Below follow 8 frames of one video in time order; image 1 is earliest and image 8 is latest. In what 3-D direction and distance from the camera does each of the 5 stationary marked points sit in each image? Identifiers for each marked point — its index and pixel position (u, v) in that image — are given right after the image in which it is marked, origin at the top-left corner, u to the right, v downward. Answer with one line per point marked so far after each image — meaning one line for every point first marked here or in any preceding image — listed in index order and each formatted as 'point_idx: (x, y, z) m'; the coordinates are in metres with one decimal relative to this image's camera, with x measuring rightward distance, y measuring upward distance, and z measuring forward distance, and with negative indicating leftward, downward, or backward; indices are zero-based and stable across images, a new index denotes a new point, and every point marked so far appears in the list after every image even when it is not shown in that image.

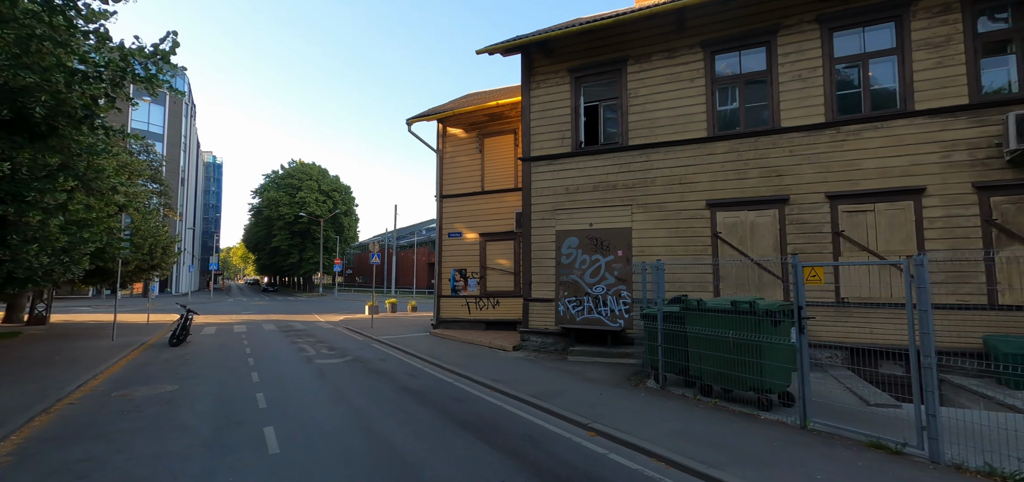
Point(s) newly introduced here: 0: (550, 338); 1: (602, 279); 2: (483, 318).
0: (+0.9, -2.4, +11.2) m
1: (+2.2, -0.9, +10.8) m
2: (-1.0, -2.7, +15.8) m
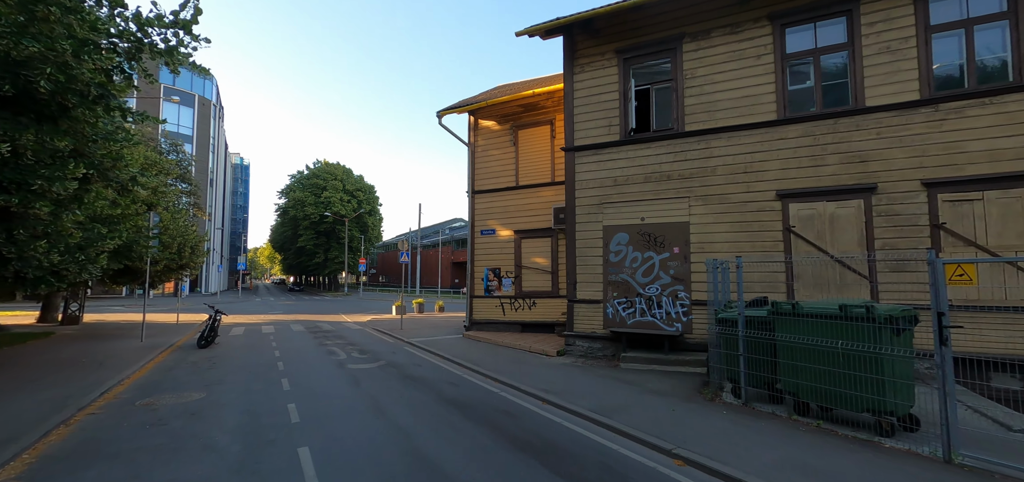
0: (+1.9, -2.4, +10.3) m
1: (+3.2, -0.8, +9.8) m
2: (+0.2, -2.6, +14.9) m
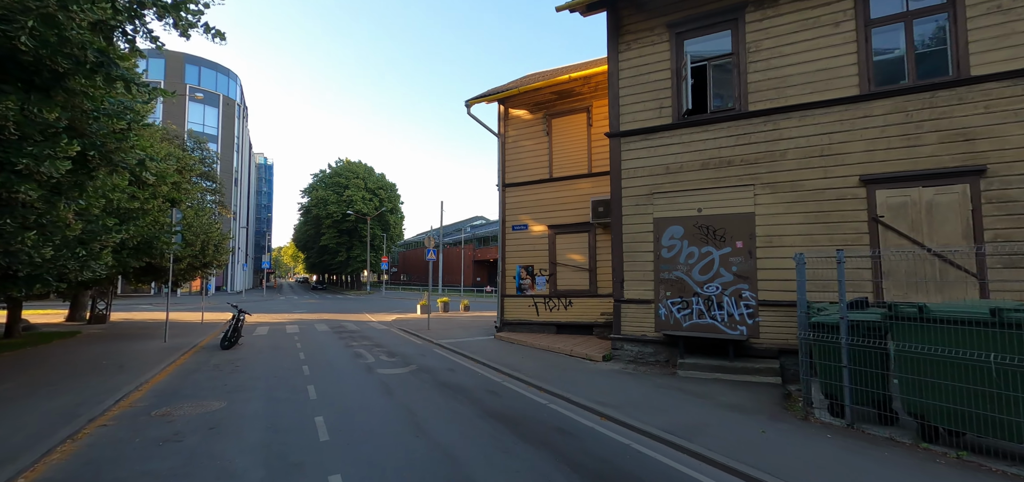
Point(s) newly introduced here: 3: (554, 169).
0: (+2.8, -2.2, +9.3) m
1: (+4.0, -0.7, +8.8) m
2: (+1.3, -2.5, +14.0) m
3: (+1.3, +2.3, +14.4) m
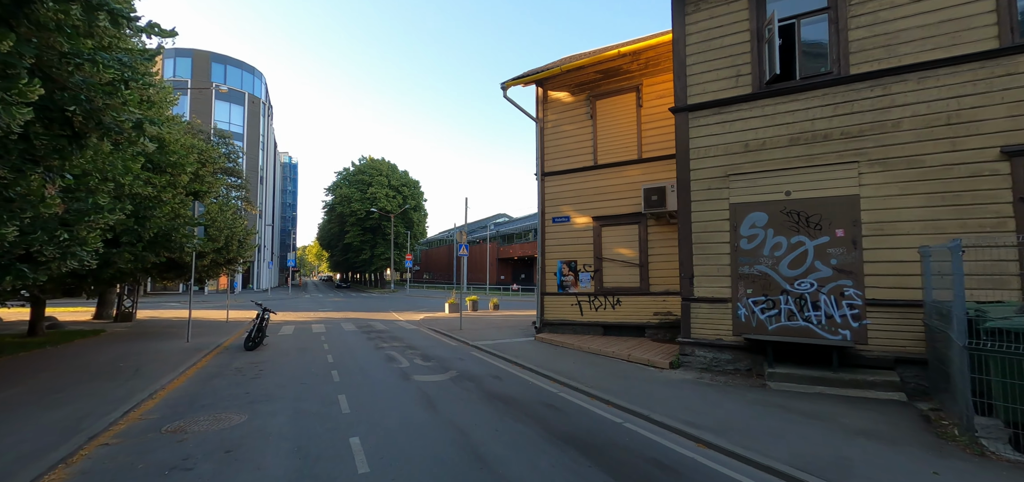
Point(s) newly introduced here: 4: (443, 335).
0: (+3.8, -2.0, +8.0) m
1: (+5.0, -0.5, +7.5) m
2: (+2.5, -2.3, +12.8) m
3: (+2.5, +2.5, +13.2) m
4: (-2.3, -3.2, +15.2) m
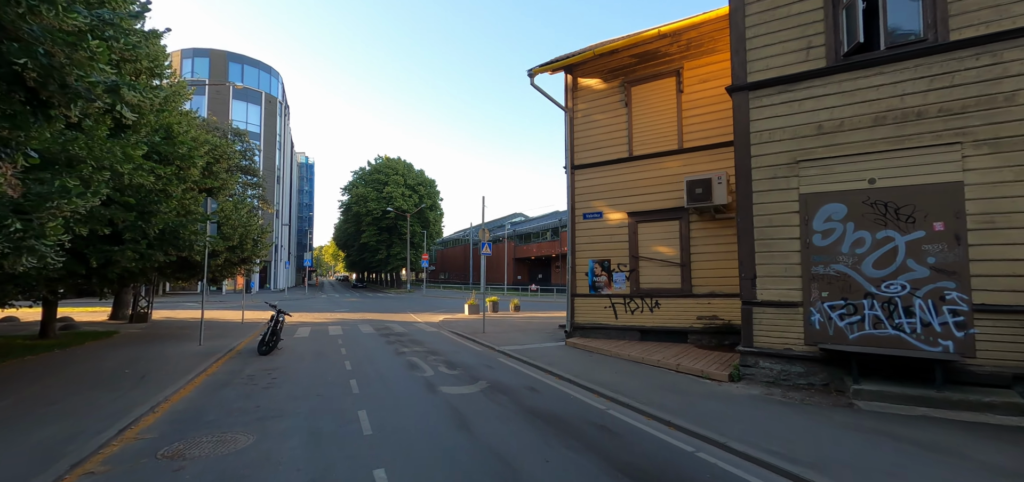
0: (+4.4, -2.0, +7.0) m
1: (+5.6, -0.4, +6.4) m
2: (+3.3, -2.2, +11.8) m
3: (+3.3, +2.6, +12.2) m
4: (-1.5, -3.1, +14.3) m
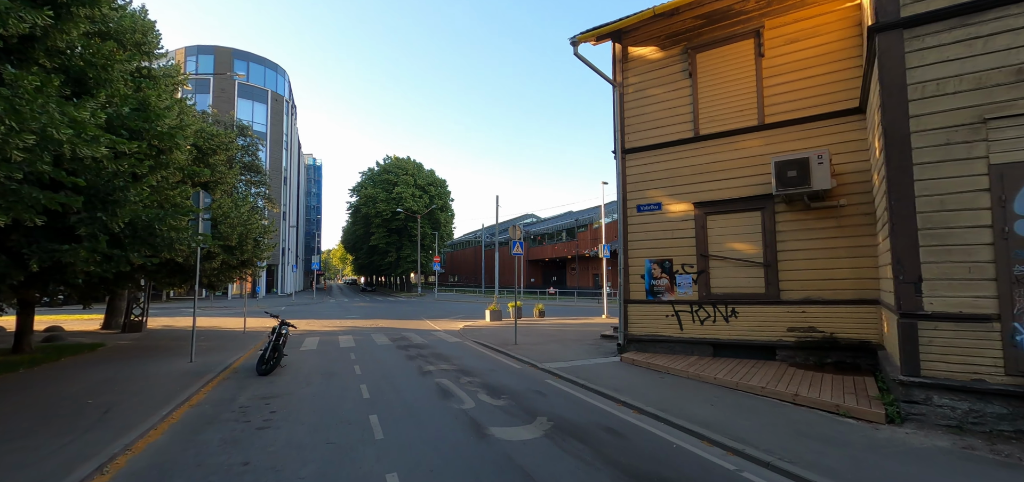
0: (+5.4, -1.8, +5.0) m
1: (+6.5, -0.3, +4.4) m
2: (+4.3, -2.1, +9.8) m
3: (+4.3, +2.7, +10.2) m
4: (-0.4, -3.1, +12.4) m
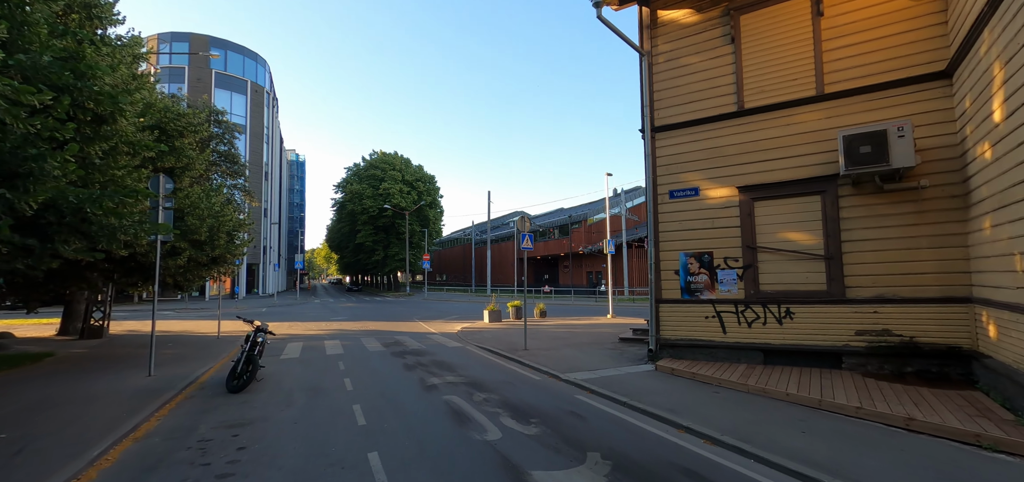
0: (+5.9, -1.6, +3.7) m
1: (+7.0, -0.1, +3.1) m
2: (+4.7, -1.9, +8.5) m
3: (+4.6, +2.9, +8.9) m
4: (-0.1, -2.9, +11.0) m
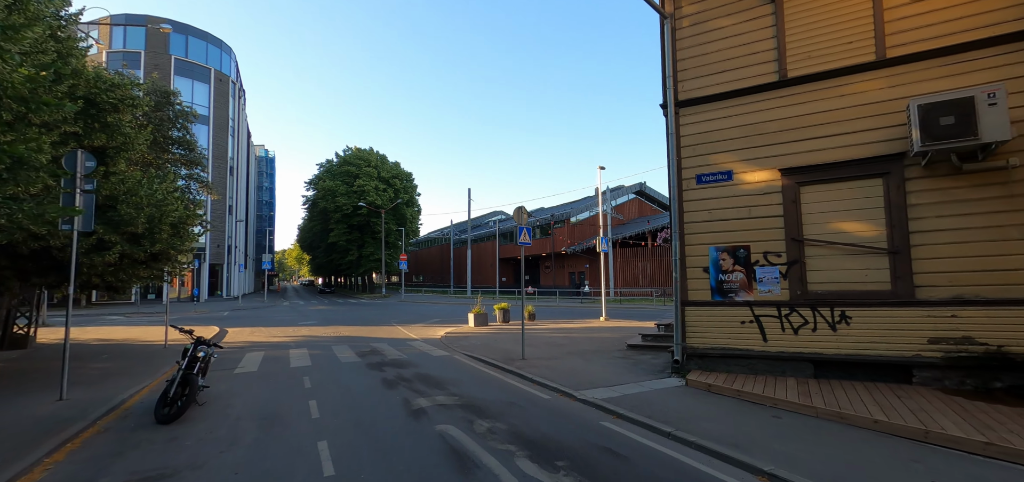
0: (+6.2, -1.5, +2.5) m
1: (+7.4, +0.1, +2.0) m
2: (+4.8, -1.8, +7.2) m
3: (+4.7, +3.0, +7.6) m
4: (-0.2, -2.7, +9.4) m
